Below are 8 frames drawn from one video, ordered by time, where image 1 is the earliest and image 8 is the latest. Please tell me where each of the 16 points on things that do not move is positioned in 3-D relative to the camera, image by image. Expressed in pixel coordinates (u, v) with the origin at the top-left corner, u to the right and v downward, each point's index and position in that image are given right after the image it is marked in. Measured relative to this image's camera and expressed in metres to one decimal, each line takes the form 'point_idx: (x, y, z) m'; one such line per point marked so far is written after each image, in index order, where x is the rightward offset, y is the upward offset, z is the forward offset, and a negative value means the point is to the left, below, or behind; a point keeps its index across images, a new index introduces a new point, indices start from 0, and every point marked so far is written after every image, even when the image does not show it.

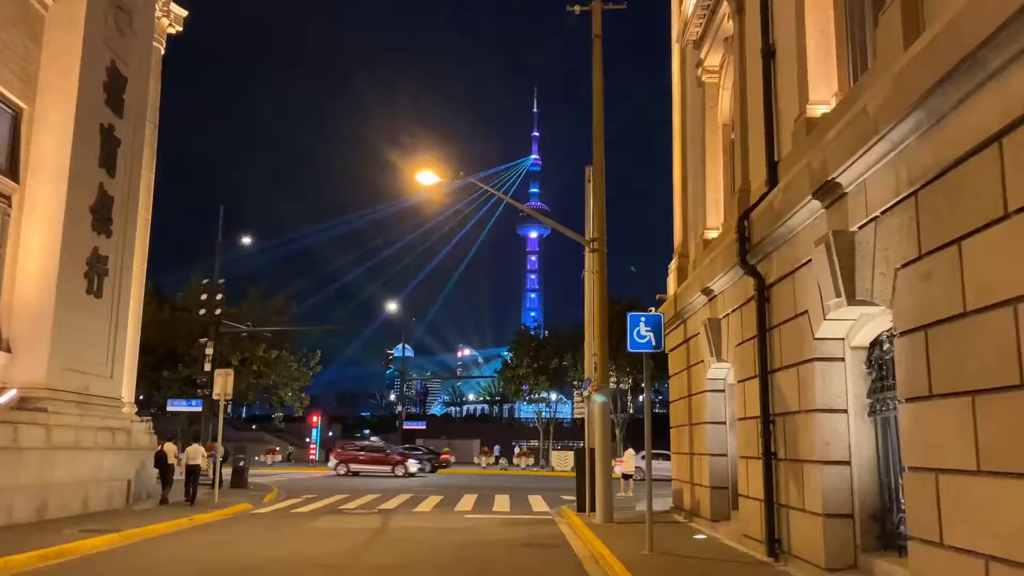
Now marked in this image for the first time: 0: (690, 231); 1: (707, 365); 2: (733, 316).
0: (+3.6, +1.2, +17.0) m
1: (+3.4, -1.3, +14.4) m
2: (+3.4, -0.4, +12.6) m
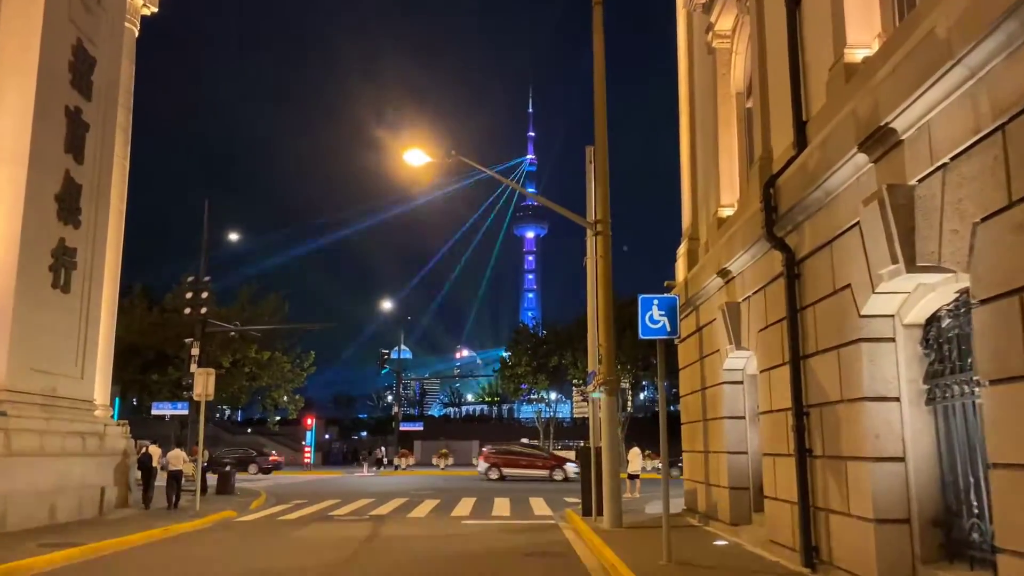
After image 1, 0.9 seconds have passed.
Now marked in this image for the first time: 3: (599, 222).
0: (+3.6, +1.5, +15.7) m
1: (+3.3, -1.1, +13.1) m
2: (+3.3, -0.1, +11.4) m
3: (+1.6, +1.2, +15.6) m
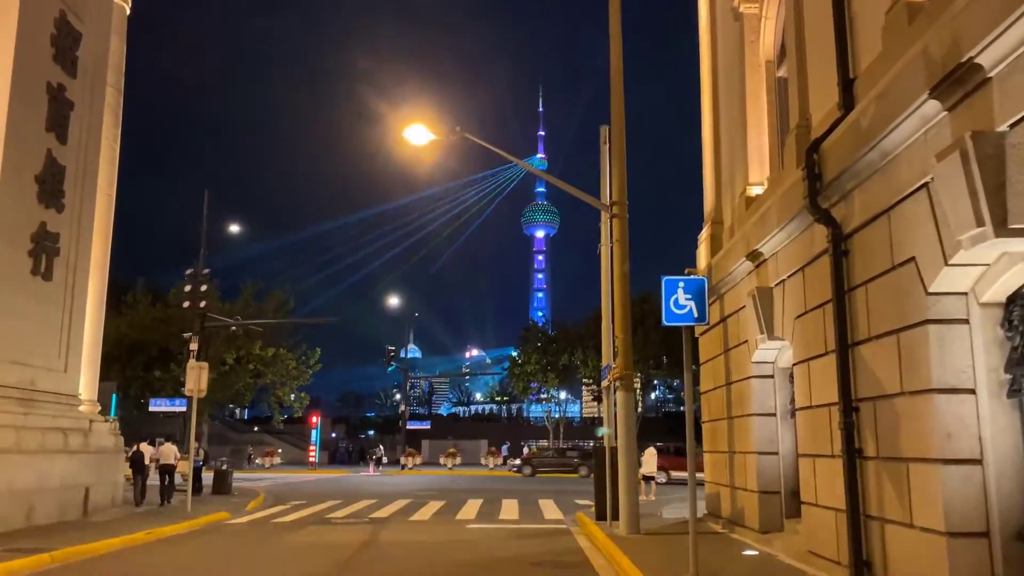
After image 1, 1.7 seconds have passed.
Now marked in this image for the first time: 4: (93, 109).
0: (+3.7, +1.7, +14.6) m
1: (+3.5, -0.8, +12.0) m
2: (+3.4, +0.1, +10.2) m
3: (+1.8, +1.5, +14.4) m
4: (-9.1, +3.9, +18.2) m
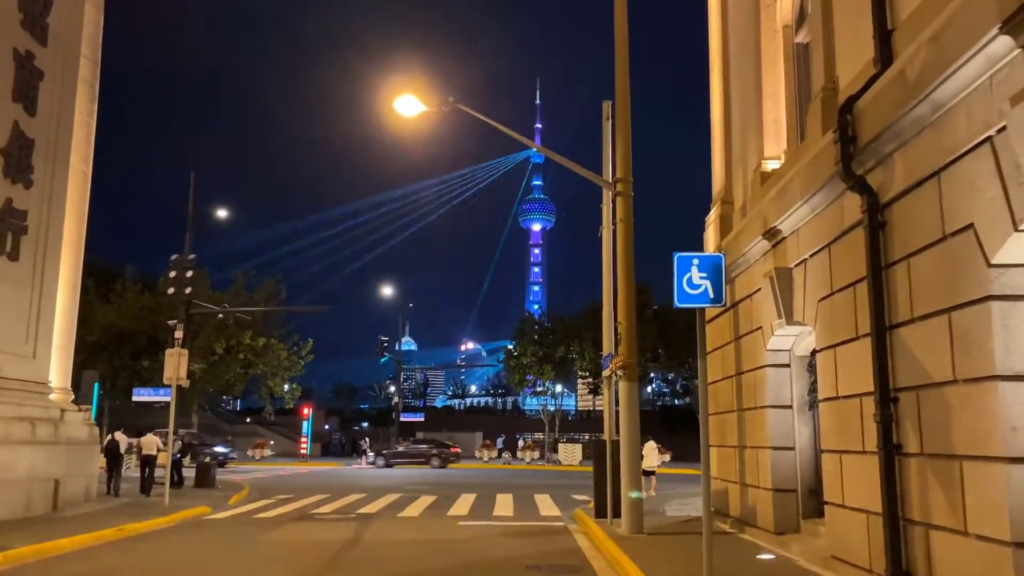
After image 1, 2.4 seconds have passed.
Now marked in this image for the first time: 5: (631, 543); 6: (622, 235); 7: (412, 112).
0: (+3.7, +2.0, +13.6) m
1: (+3.4, -0.6, +11.1) m
2: (+3.4, +0.3, +9.3) m
3: (+1.7, +1.7, +13.5) m
4: (-9.2, +4.3, +17.2) m
5: (+1.7, -3.7, +12.1) m
6: (+1.8, +0.9, +13.3) m
7: (-1.7, +2.9, +13.8) m
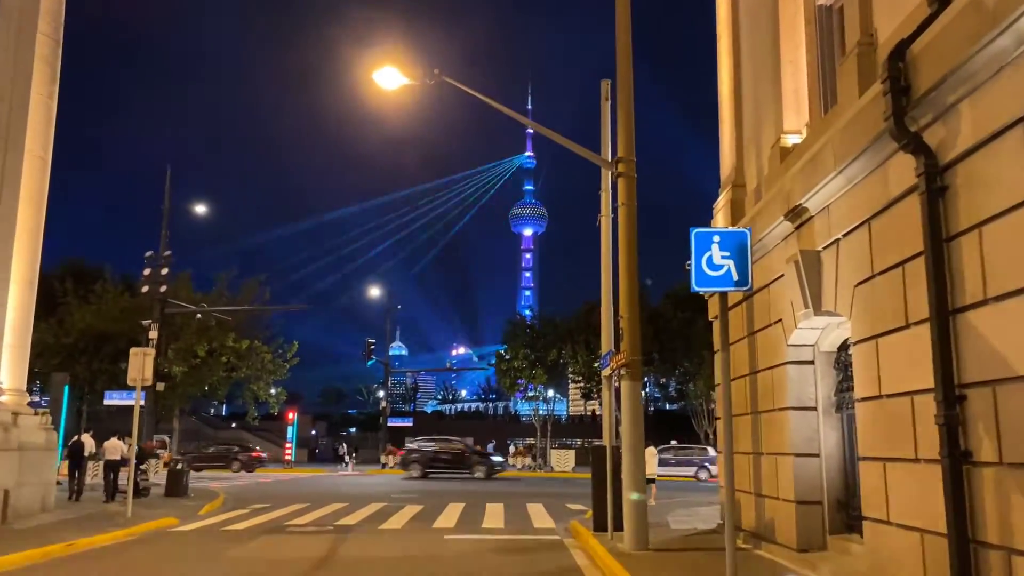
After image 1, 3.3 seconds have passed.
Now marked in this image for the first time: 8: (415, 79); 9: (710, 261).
0: (+3.6, +2.1, +12.4) m
1: (+3.3, -0.4, +9.9) m
2: (+3.3, +0.5, +8.1) m
3: (+1.6, +1.9, +12.3) m
4: (-9.4, +4.4, +15.9) m
5: (+1.6, -3.6, +10.9) m
6: (+1.6, +1.0, +12.1) m
7: (-1.8, +3.0, +12.6) m
8: (-1.4, +3.1, +12.5) m
9: (+1.8, +0.2, +7.5) m
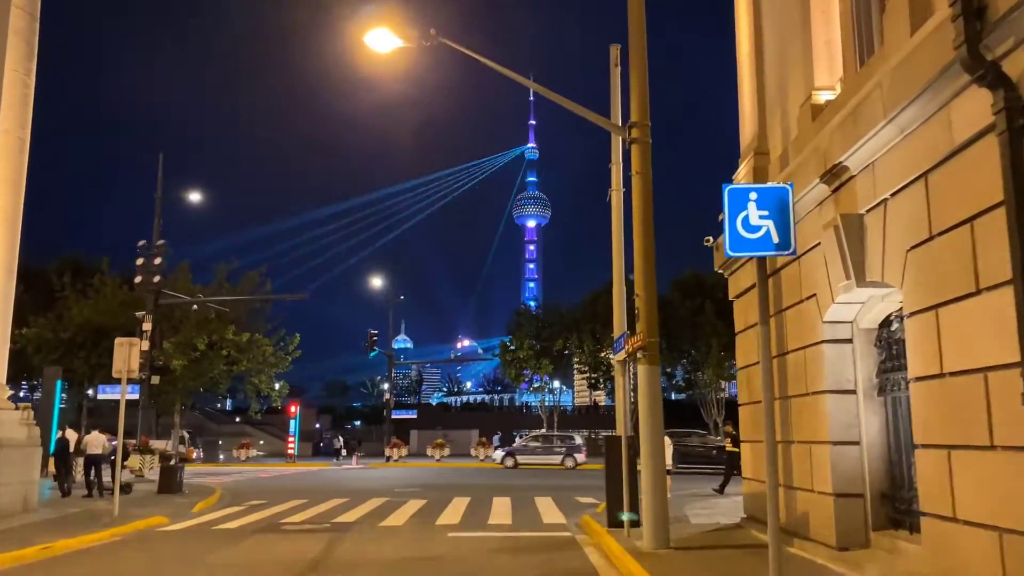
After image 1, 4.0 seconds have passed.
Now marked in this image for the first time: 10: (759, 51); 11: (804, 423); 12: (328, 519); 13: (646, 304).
0: (+3.6, +2.4, +11.4) m
1: (+3.4, -0.1, +8.9) m
2: (+3.4, +0.8, +7.1) m
3: (+1.6, +2.2, +11.3) m
4: (-9.3, +4.7, +15.0) m
5: (+1.7, -3.2, +10.0) m
6: (+1.7, +1.3, +11.1) m
7: (-1.7, +3.3, +11.6) m
8: (-1.4, +3.4, +11.5) m
9: (+1.8, +0.5, +6.5) m
10: (+3.6, +3.4, +12.0) m
11: (+3.4, -1.6, +9.7) m
12: (-3.4, -4.3, +15.7) m
13: (+1.7, -0.2, +10.8) m
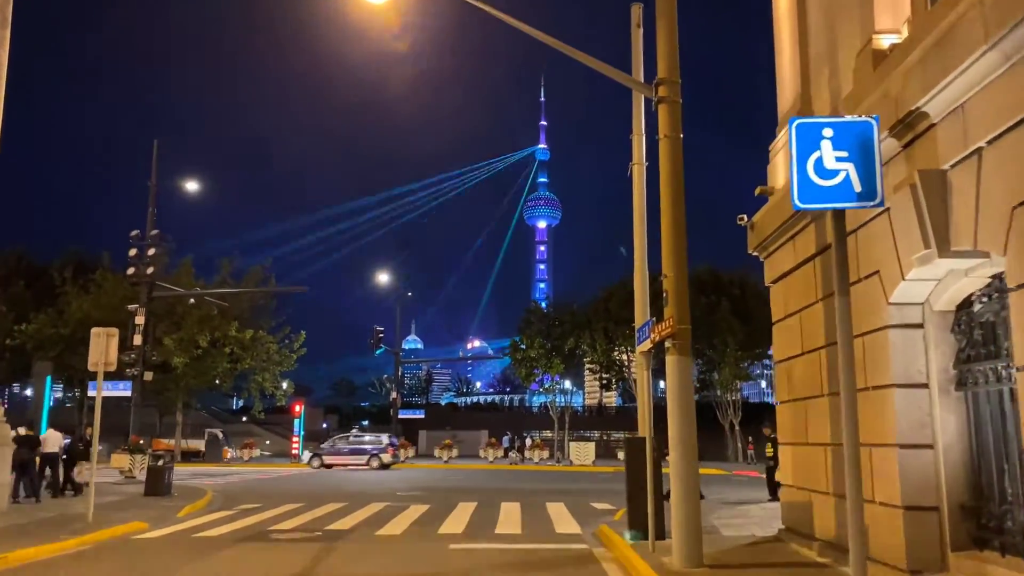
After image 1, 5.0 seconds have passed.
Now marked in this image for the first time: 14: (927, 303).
0: (+3.7, +2.7, +10.1) m
1: (+3.5, +0.1, +7.5) m
2: (+3.4, +1.0, +5.7) m
3: (+1.8, +2.4, +9.9) m
4: (-9.1, +4.9, +13.7) m
5: (+1.8, -3.0, +8.6) m
6: (+1.8, +1.5, +9.8) m
7: (-1.6, +3.6, +10.3) m
8: (-1.3, +3.6, +10.2) m
9: (+1.9, +0.8, +5.1) m
10: (+3.7, +3.6, +10.7) m
11: (+3.5, -1.3, +8.3) m
12: (-3.3, -4.1, +14.4) m
13: (+1.8, 0.0, +9.4) m
14: (+3.8, -0.1, +7.6) m
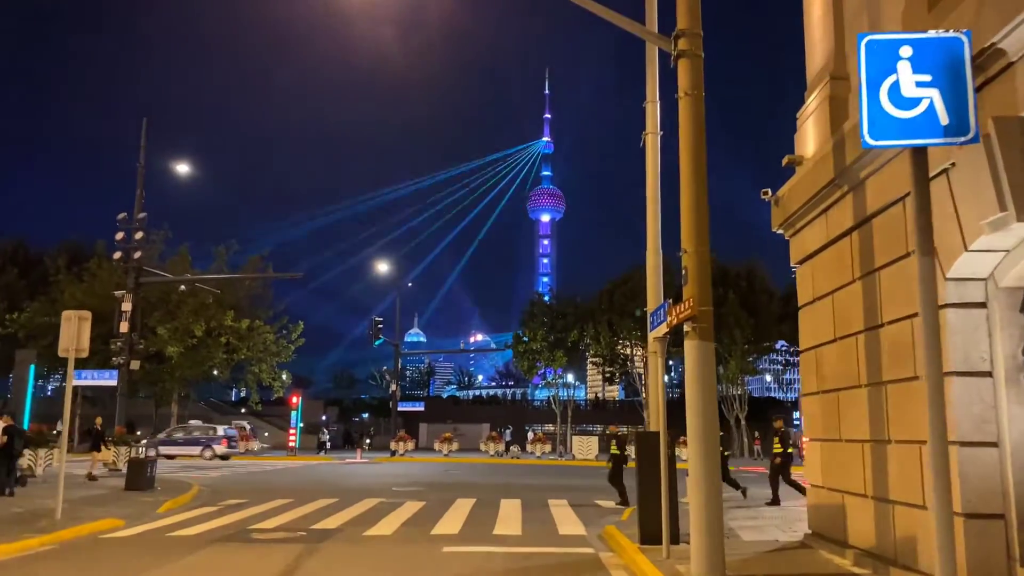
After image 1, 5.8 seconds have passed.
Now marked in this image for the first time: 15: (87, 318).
0: (+3.7, +2.9, +9.0) m
1: (+3.5, +0.3, +6.5) m
2: (+3.4, +1.2, +4.7) m
3: (+1.8, +2.7, +8.9) m
4: (-9.1, +5.2, +12.7) m
5: (+1.8, -2.8, +7.6) m
6: (+1.8, +1.8, +8.7) m
7: (-1.6, +3.8, +9.2) m
8: (-1.2, +3.9, +9.1) m
9: (+1.9, +1.0, +4.1) m
10: (+3.7, +3.9, +9.6) m
11: (+3.5, -1.1, +7.3) m
12: (-3.3, -3.8, +13.4) m
13: (+1.8, +0.3, +8.4) m
14: (+3.8, +0.1, +6.6) m
15: (-7.1, -0.5, +14.0) m
